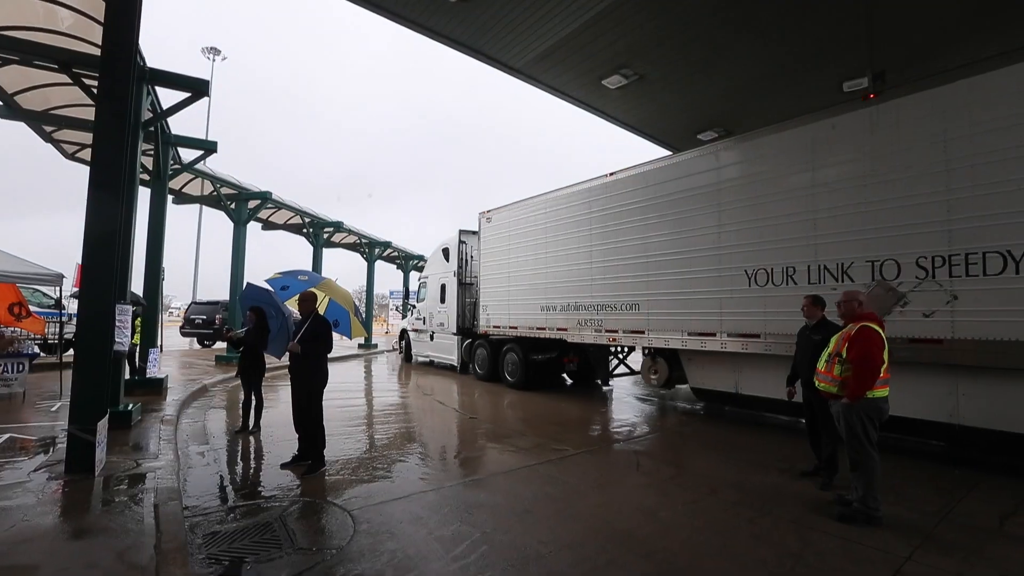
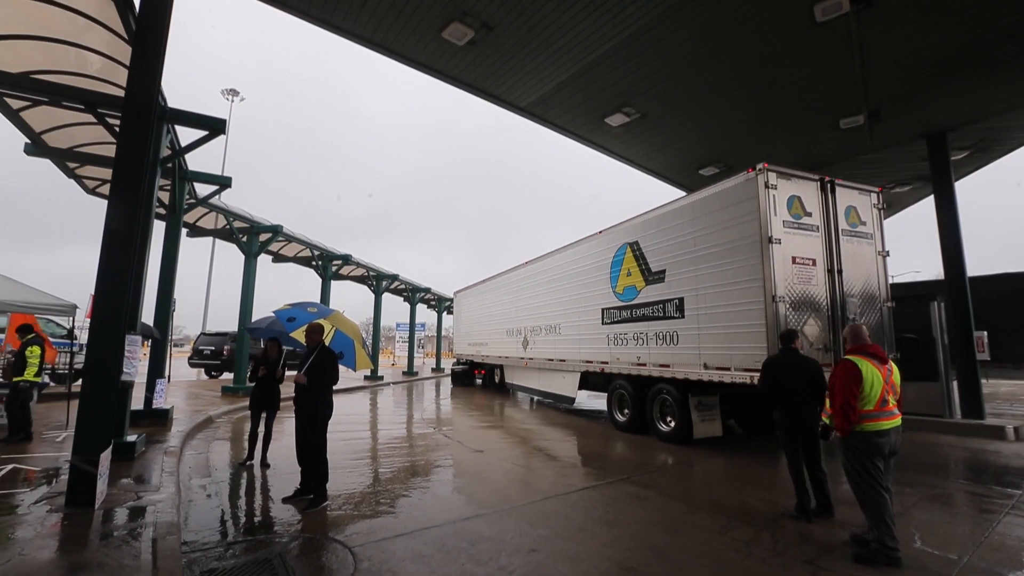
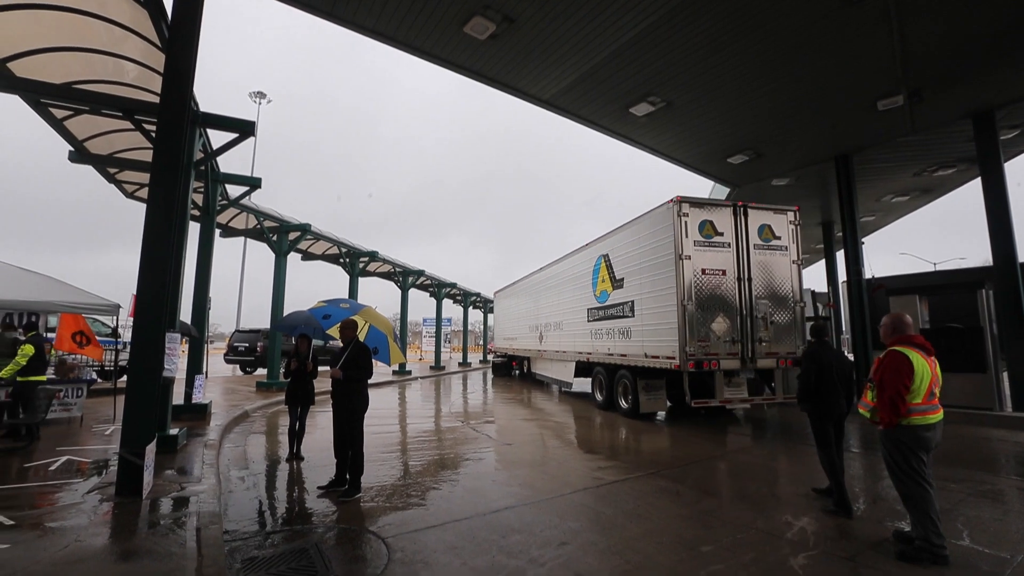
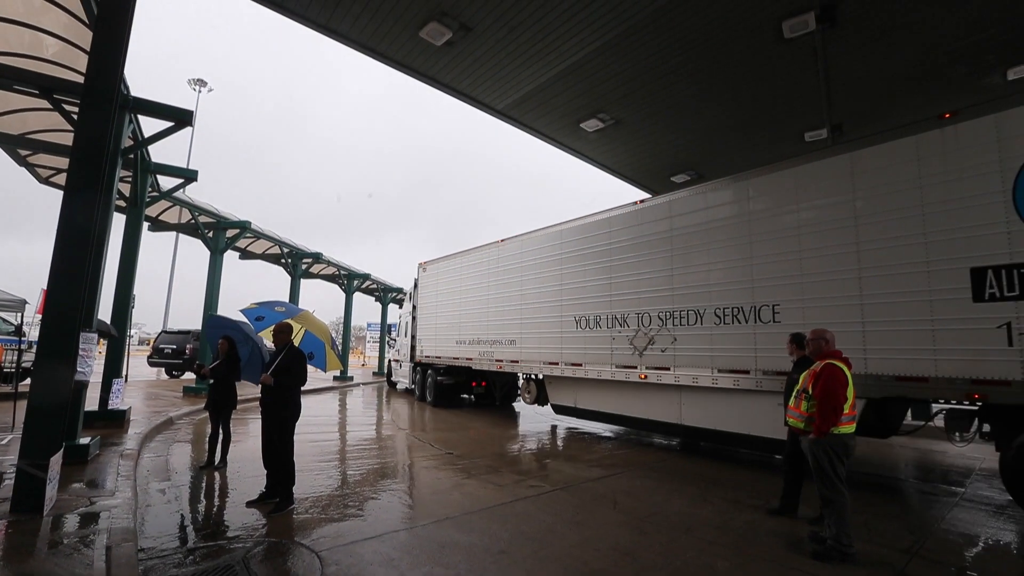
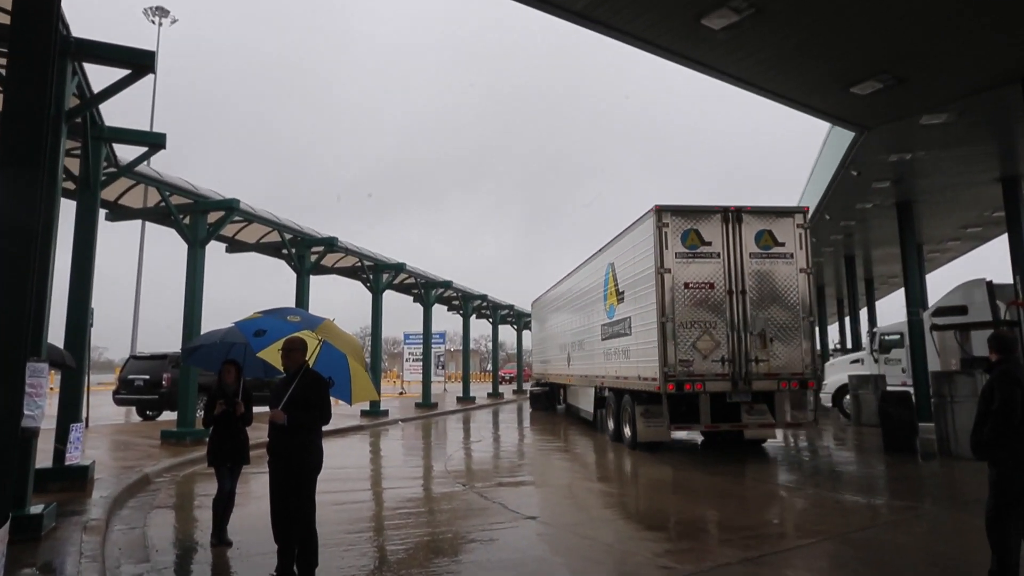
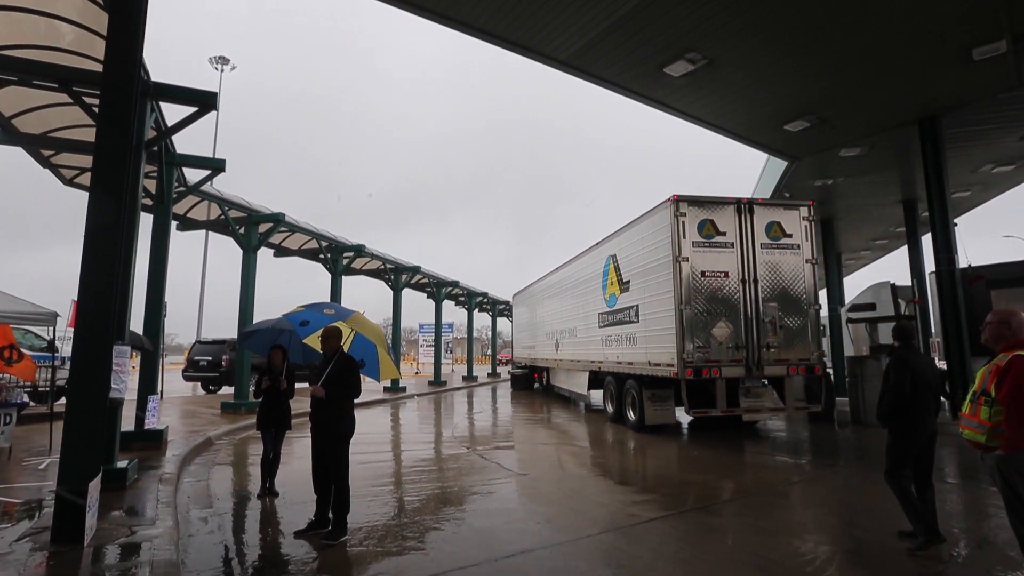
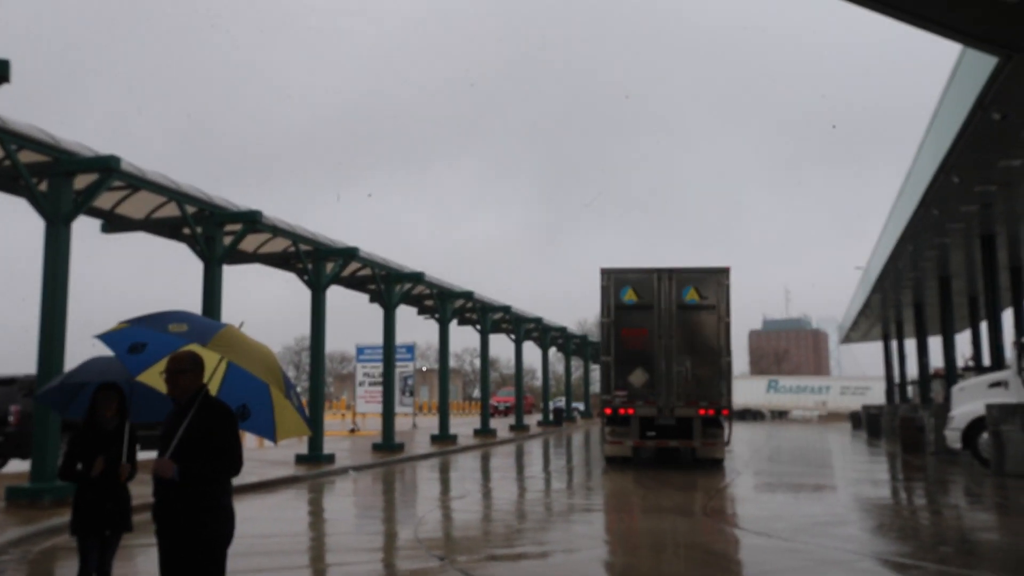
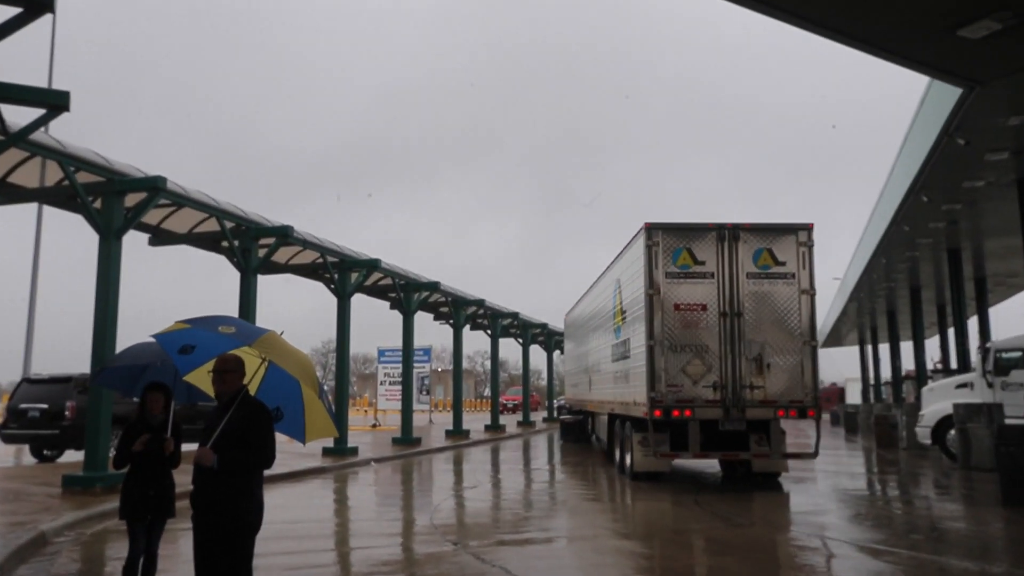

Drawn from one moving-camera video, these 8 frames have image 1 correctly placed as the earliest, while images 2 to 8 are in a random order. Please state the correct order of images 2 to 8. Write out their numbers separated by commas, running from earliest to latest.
4, 2, 3, 6, 5, 8, 7
